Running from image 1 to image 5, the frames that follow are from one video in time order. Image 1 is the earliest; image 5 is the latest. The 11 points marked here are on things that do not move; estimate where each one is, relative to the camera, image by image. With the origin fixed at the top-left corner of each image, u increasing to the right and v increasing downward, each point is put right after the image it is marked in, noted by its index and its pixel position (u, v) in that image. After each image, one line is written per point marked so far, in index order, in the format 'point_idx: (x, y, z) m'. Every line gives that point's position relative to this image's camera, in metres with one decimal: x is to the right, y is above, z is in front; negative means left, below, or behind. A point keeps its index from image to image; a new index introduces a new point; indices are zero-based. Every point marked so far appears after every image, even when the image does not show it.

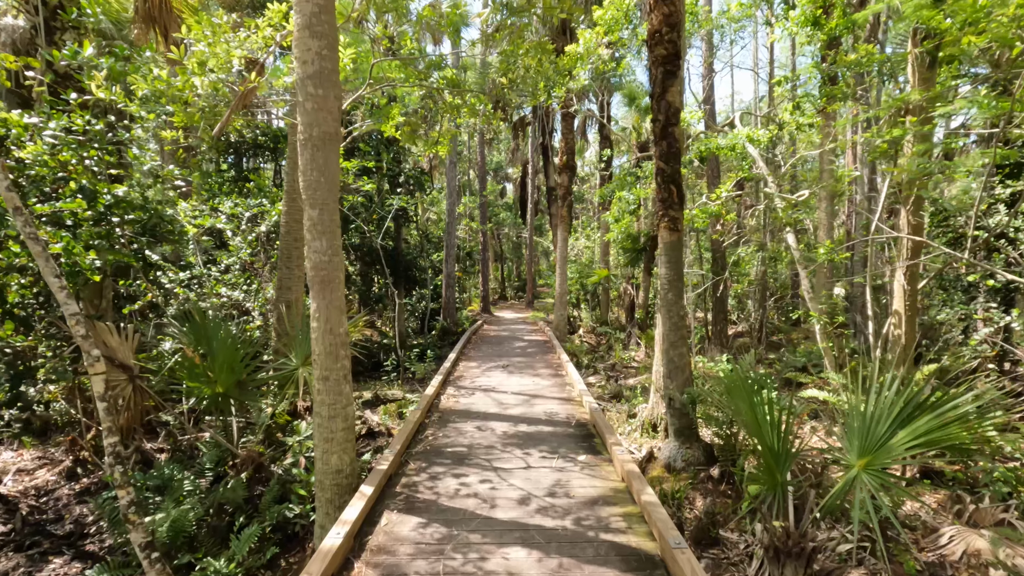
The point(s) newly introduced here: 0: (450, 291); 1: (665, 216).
0: (-1.5, -0.1, +13.0) m
1: (+1.5, +0.7, +5.1) m
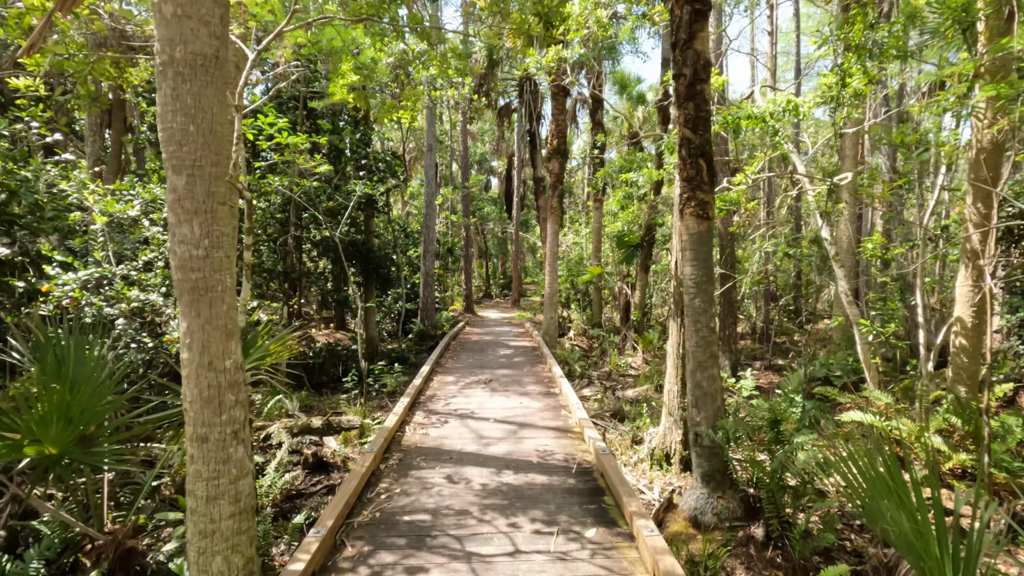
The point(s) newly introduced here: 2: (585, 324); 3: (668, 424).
0: (-1.9, -0.1, +11.8) m
1: (+1.3, +0.6, +3.9) m
2: (+1.9, -0.9, +13.2) m
3: (+1.6, -1.4, +5.4) m
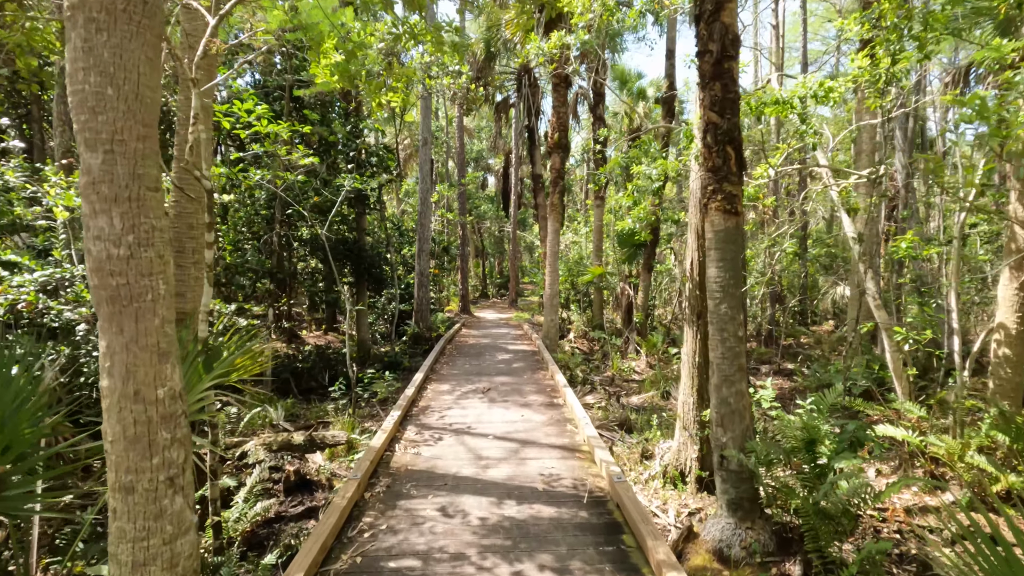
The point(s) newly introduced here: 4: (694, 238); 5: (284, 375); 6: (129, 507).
0: (-1.9, -0.1, +11.3) m
1: (+1.4, +0.6, +3.5) m
2: (+1.8, -0.9, +12.8) m
3: (+1.6, -1.4, +5.0) m
4: (+1.7, +0.5, +4.9) m
5: (-3.7, -1.4, +8.5) m
6: (-1.3, -0.7, +1.7) m
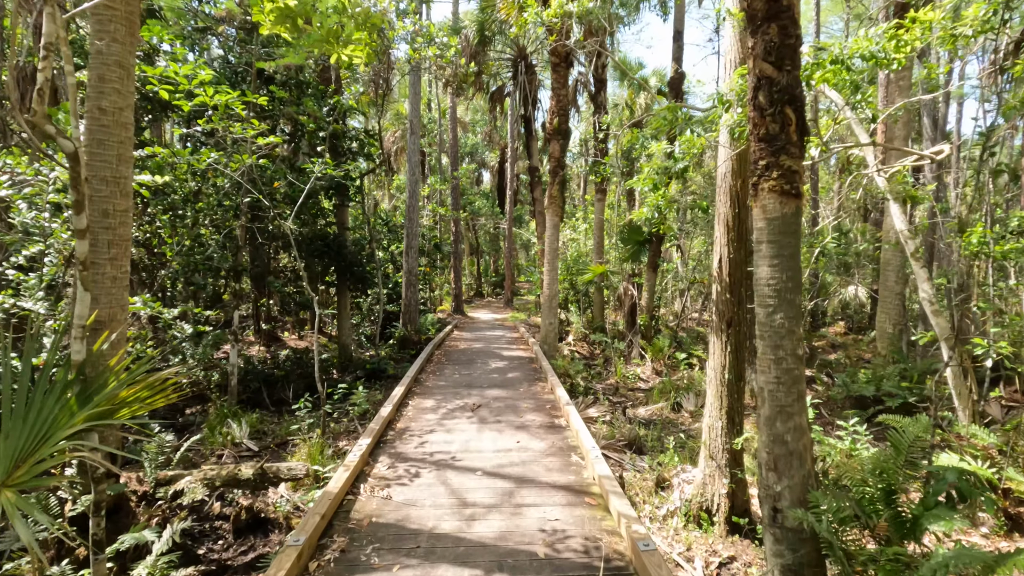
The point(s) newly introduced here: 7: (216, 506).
0: (-2.0, -0.1, +10.4) m
1: (+1.3, +0.6, +2.7) m
2: (+1.7, -0.9, +12.0) m
3: (+1.6, -1.5, +4.2) m
4: (+1.7, +0.5, +4.1) m
5: (-3.8, -1.4, +7.6) m
6: (-1.3, -0.7, +0.9) m
7: (-2.2, -1.6, +3.9) m
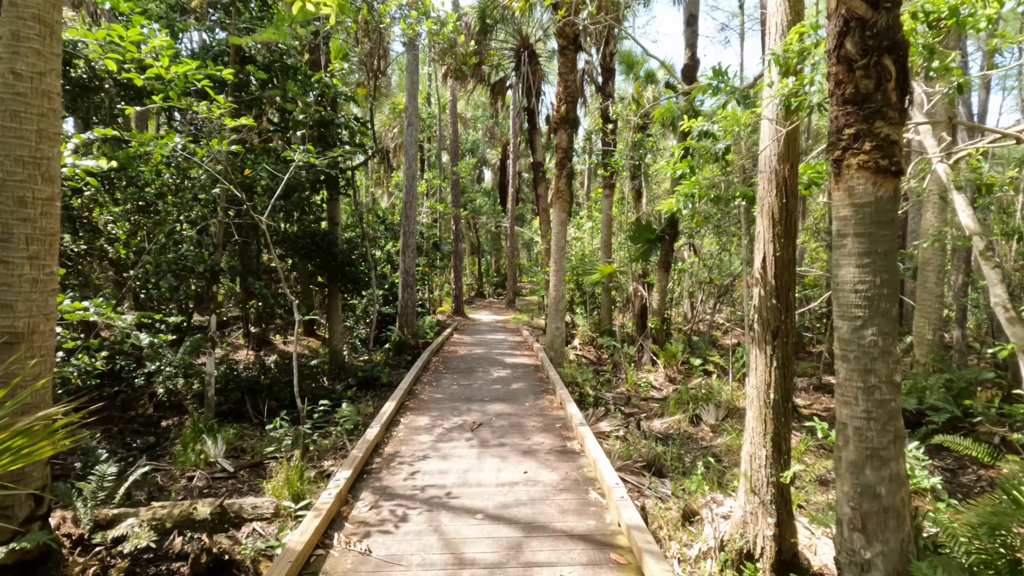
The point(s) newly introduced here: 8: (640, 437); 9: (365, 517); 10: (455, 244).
0: (-2.0, -0.1, +9.8) m
1: (+1.4, +0.6, +2.0) m
2: (+1.7, -0.9, +11.4) m
3: (+1.6, -1.5, +3.5) m
4: (+1.7, +0.4, +3.5) m
5: (-3.7, -1.4, +7.0) m
6: (-1.3, -0.8, +0.3) m
7: (-2.1, -1.6, +3.3) m
8: (+1.5, -1.7, +6.0) m
9: (-0.8, -1.3, +3.0) m
10: (-1.7, +1.4, +15.9) m
